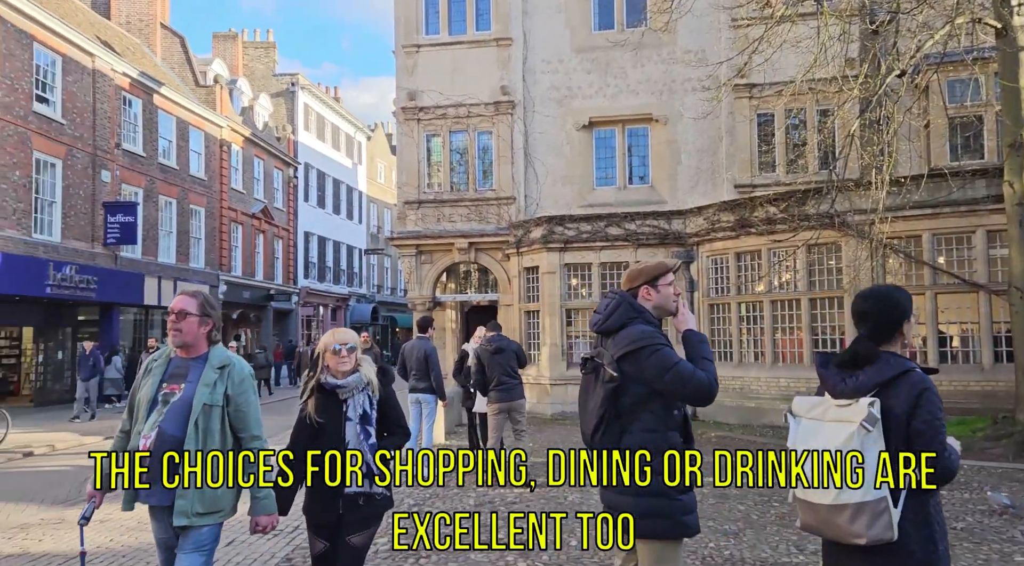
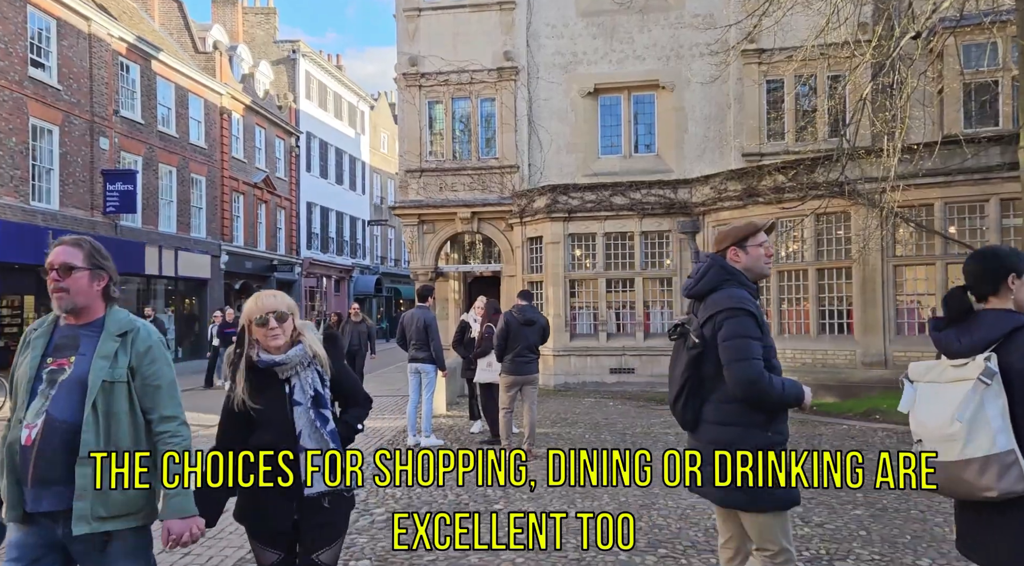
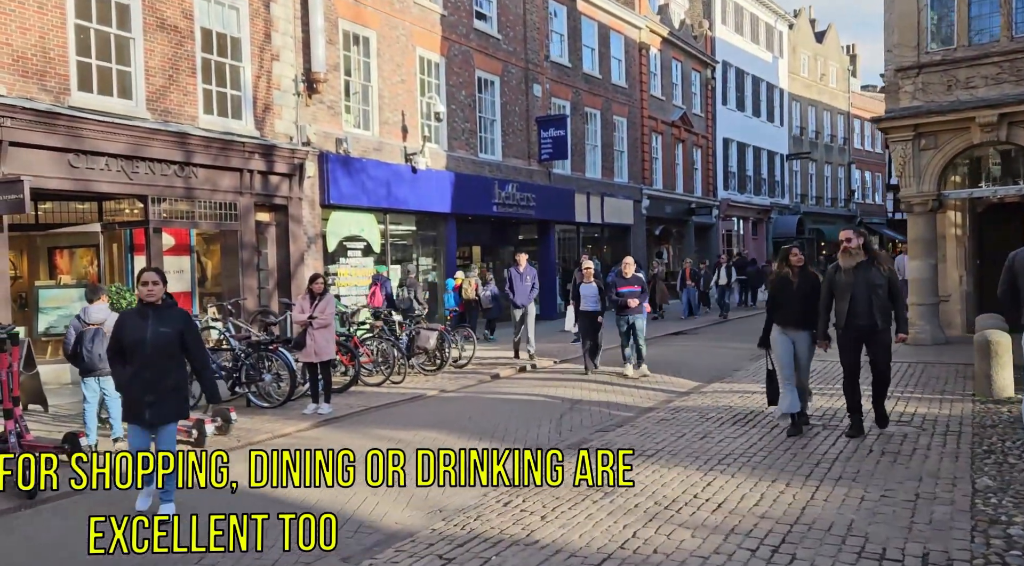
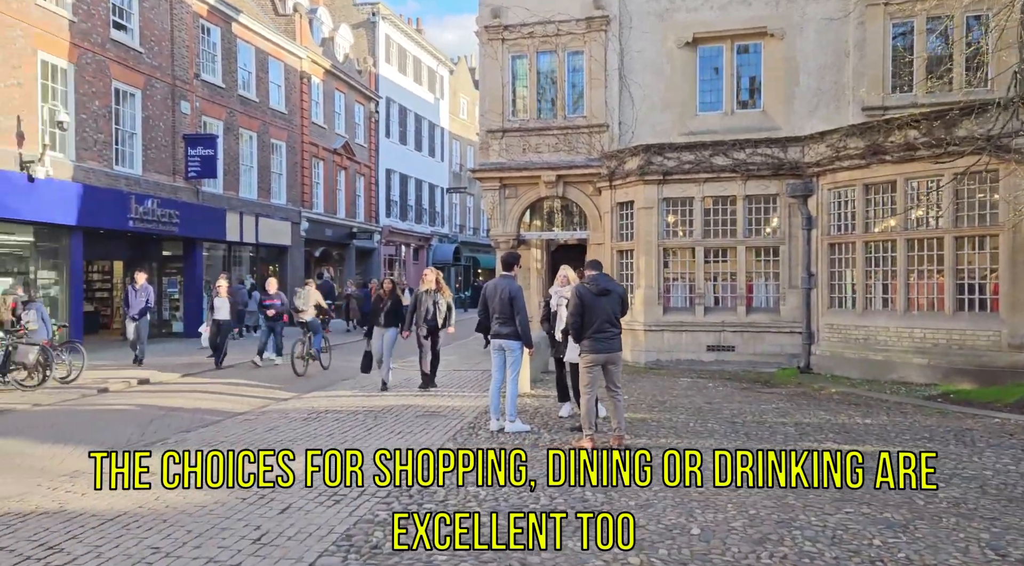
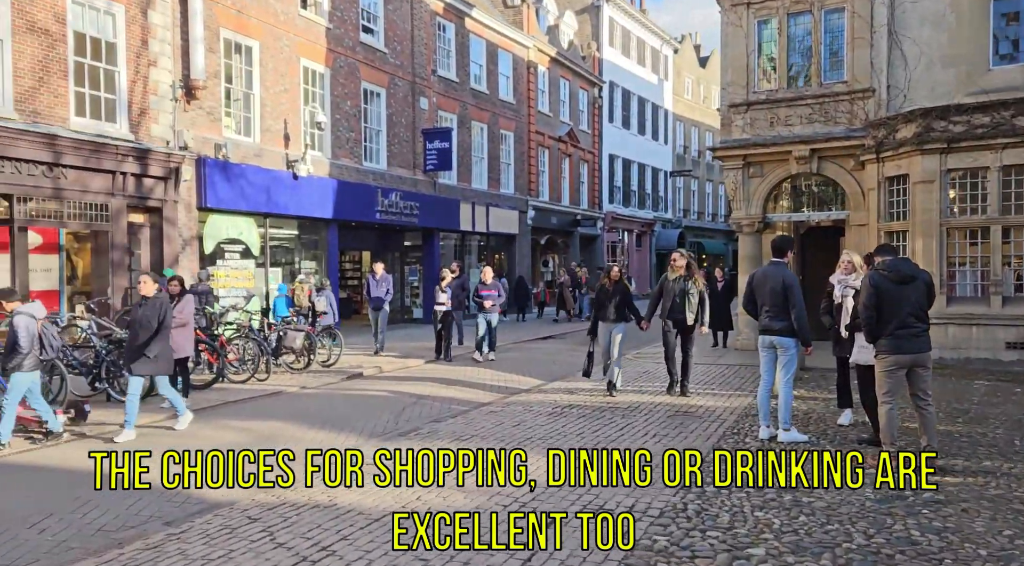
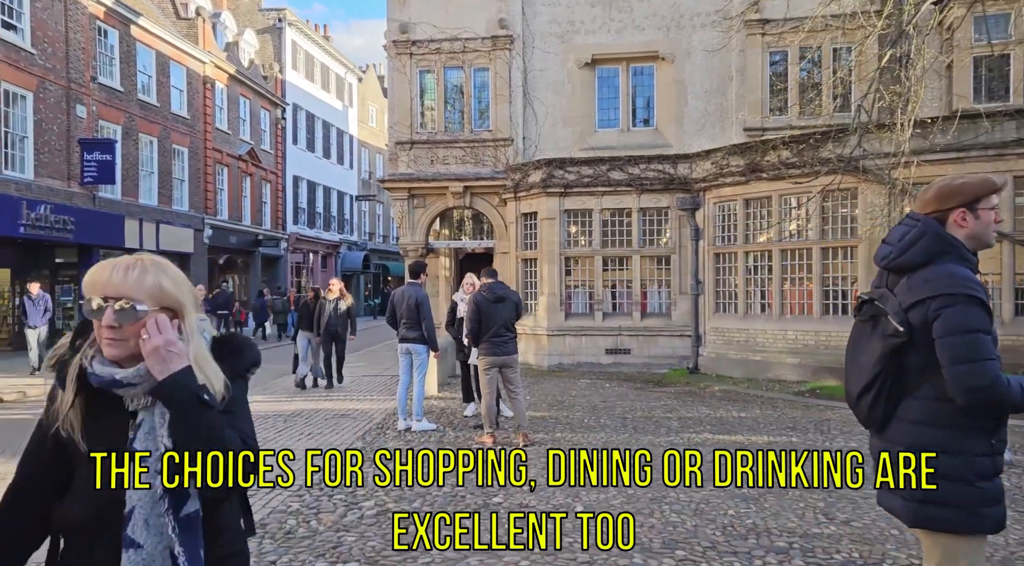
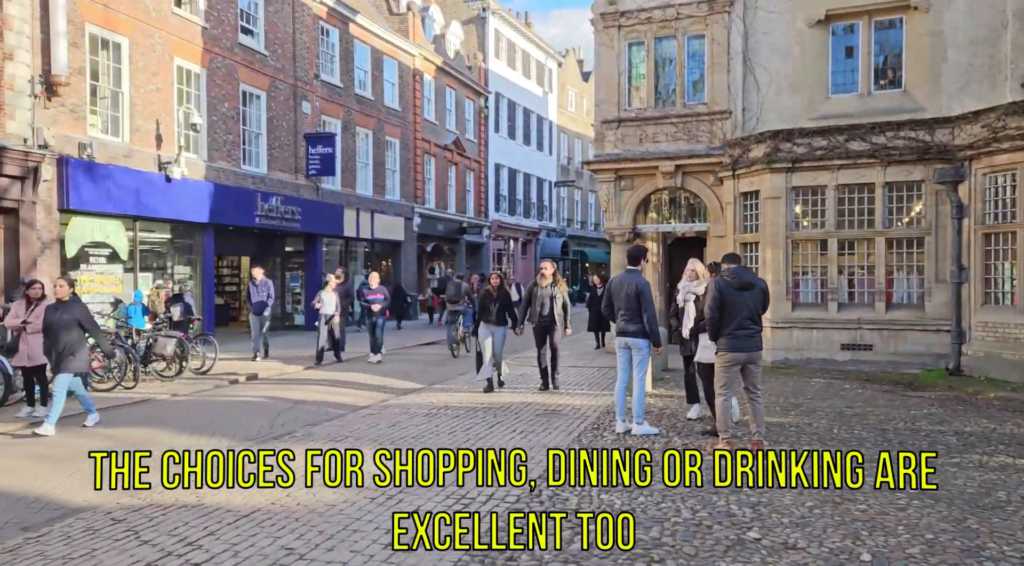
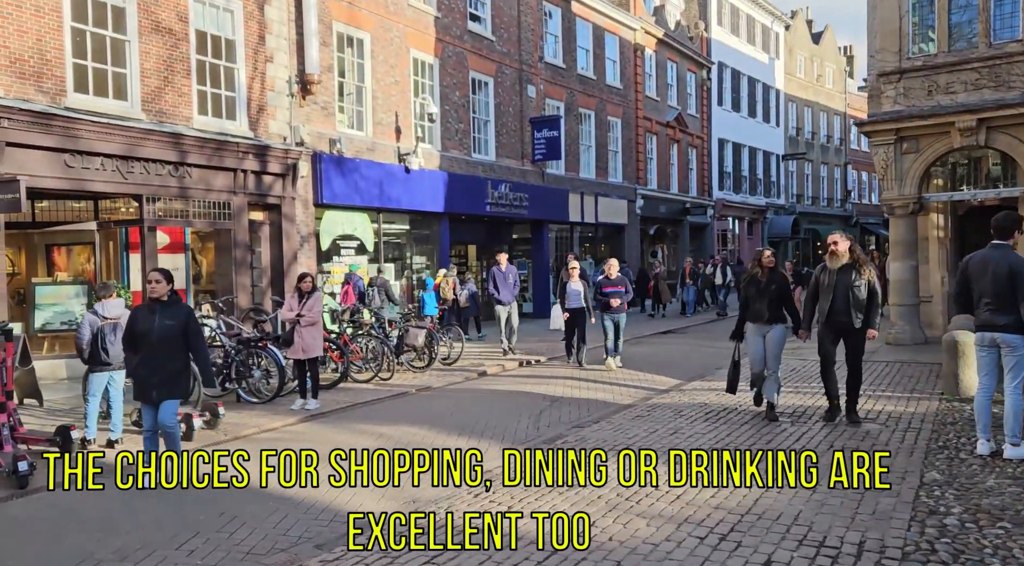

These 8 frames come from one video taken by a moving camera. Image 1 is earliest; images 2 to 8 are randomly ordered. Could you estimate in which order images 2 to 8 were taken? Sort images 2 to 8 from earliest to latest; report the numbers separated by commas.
2, 6, 4, 7, 5, 8, 3
